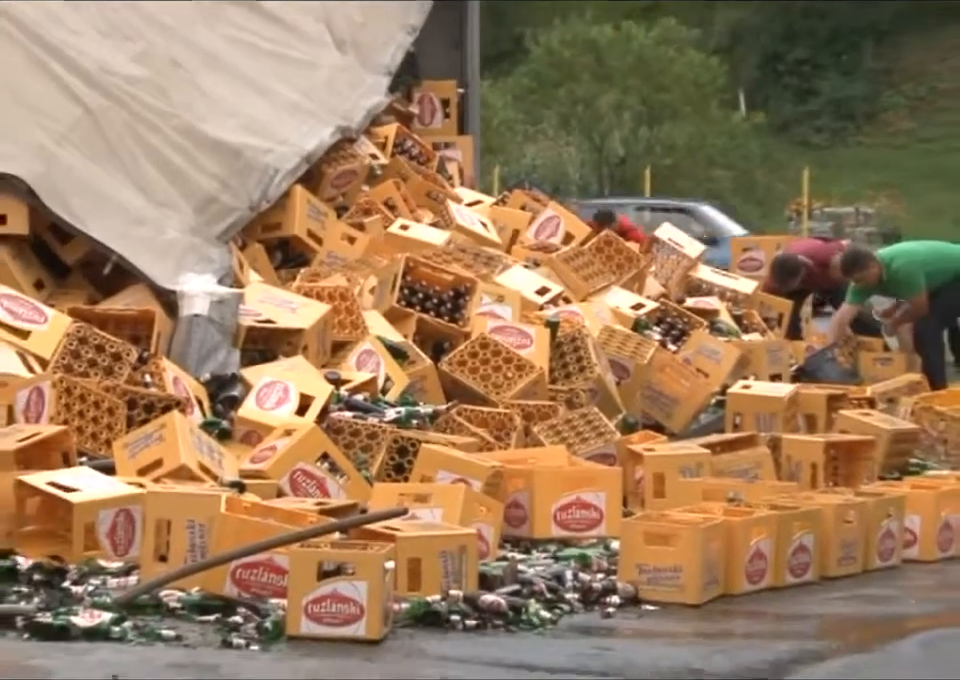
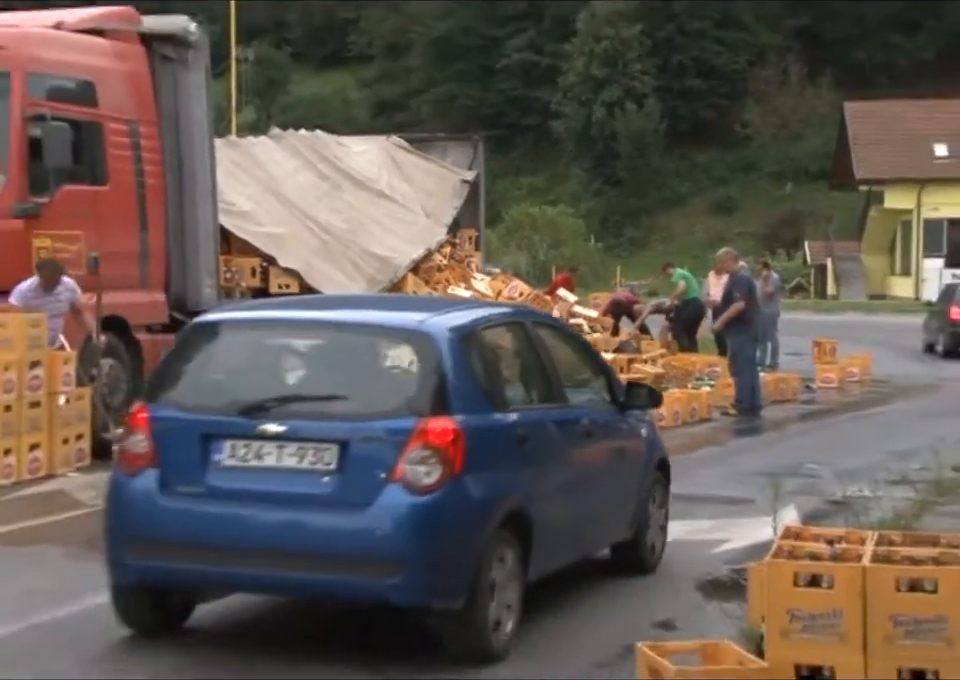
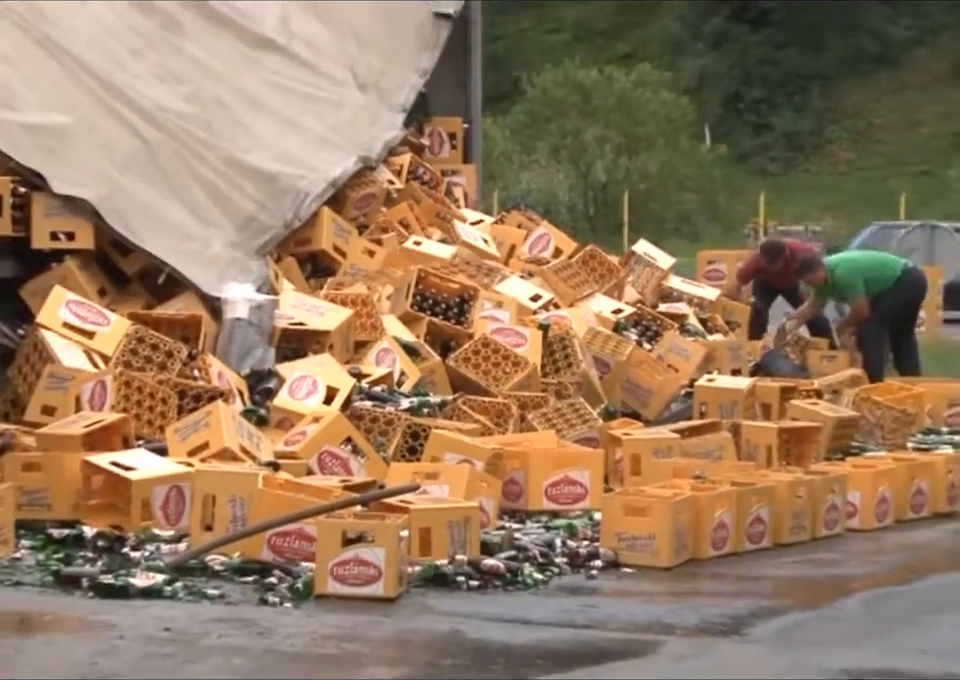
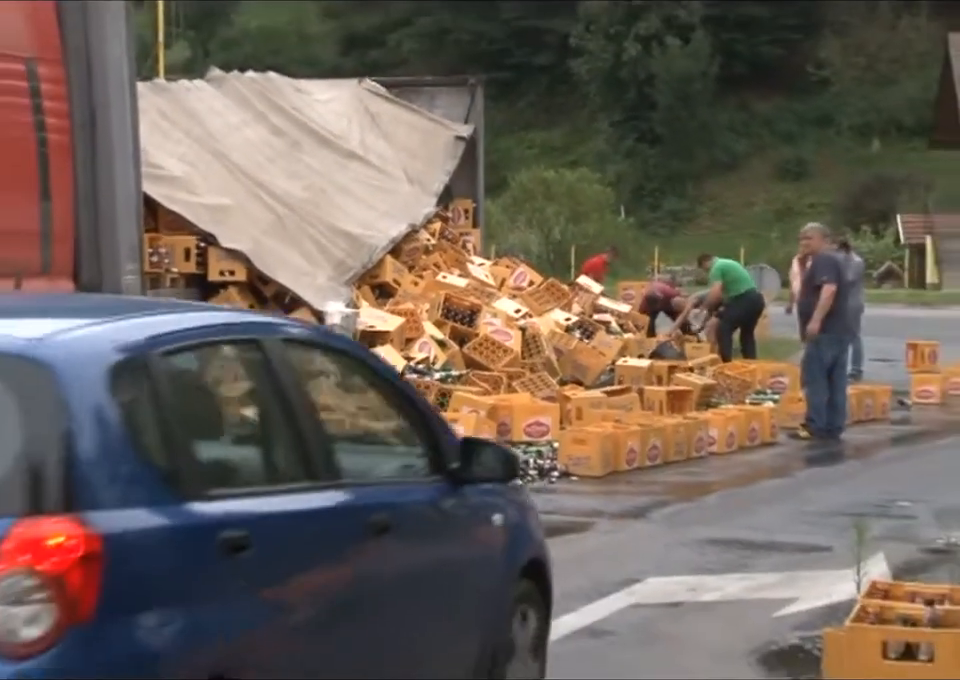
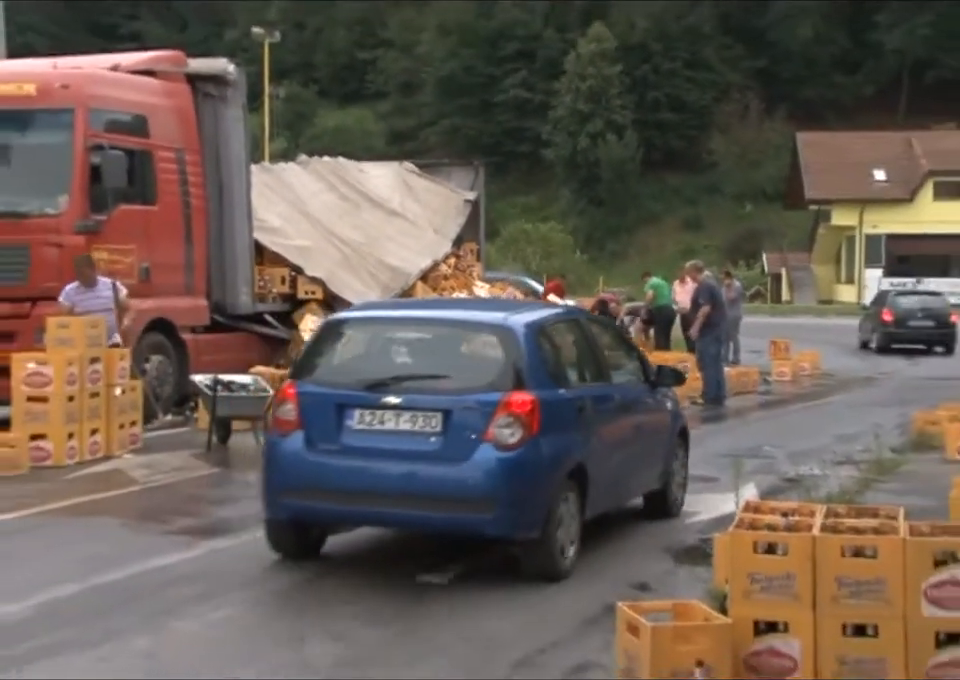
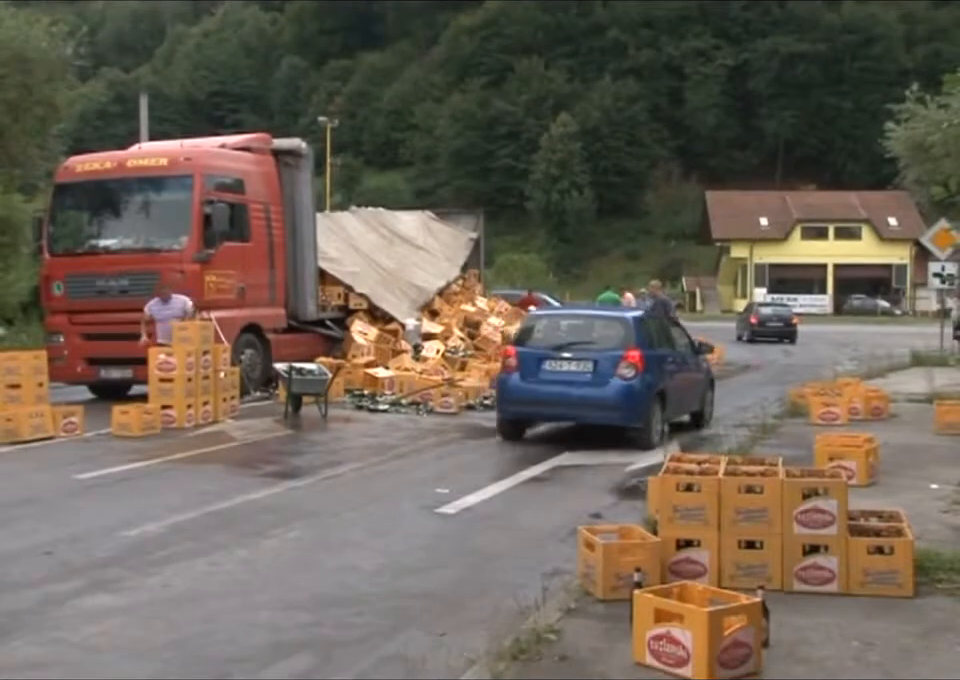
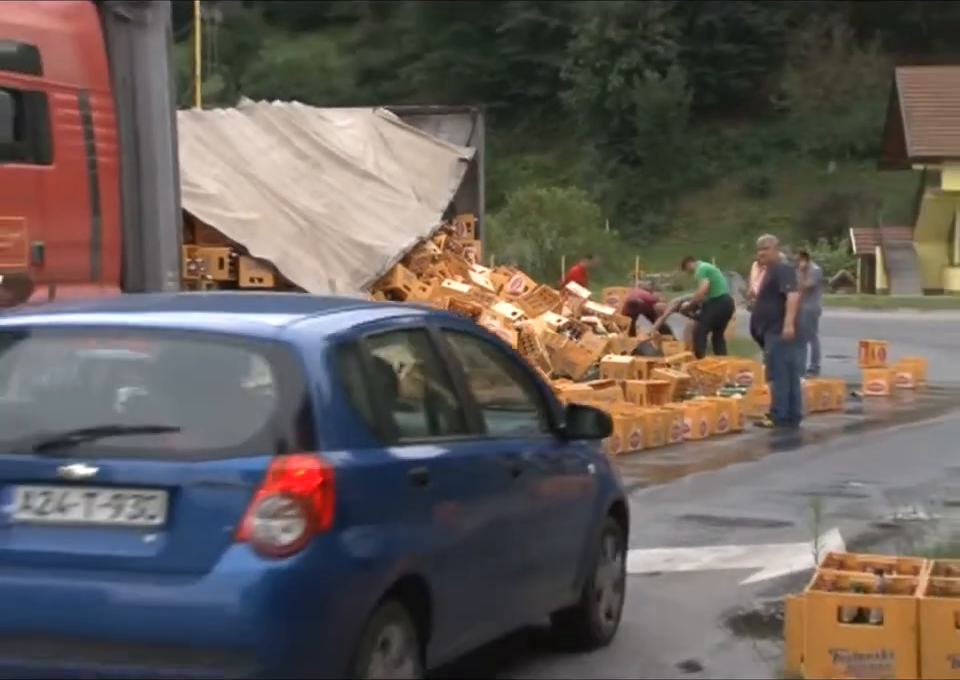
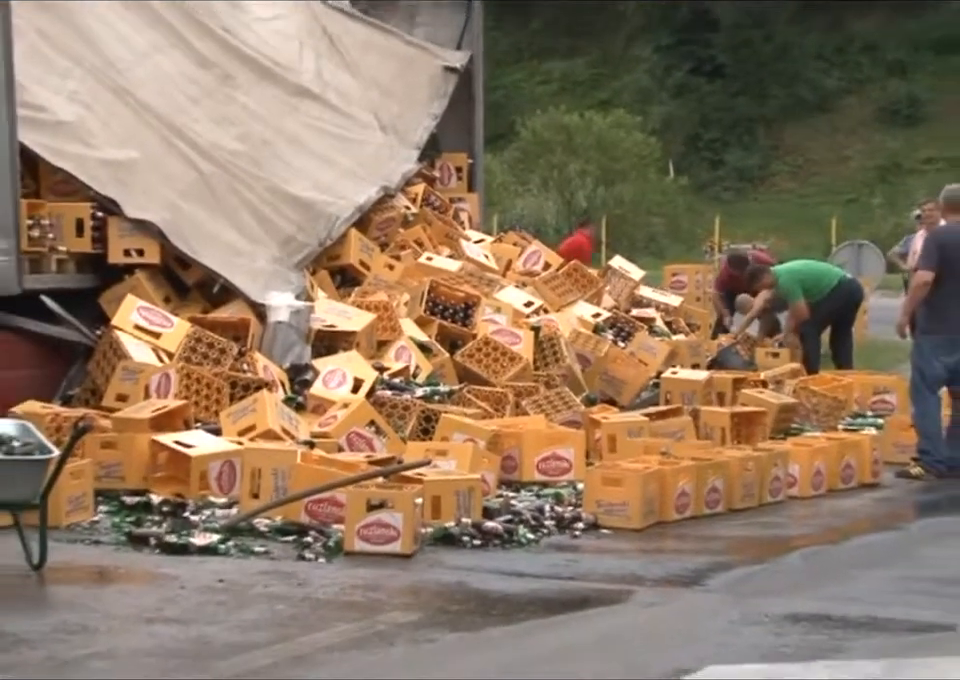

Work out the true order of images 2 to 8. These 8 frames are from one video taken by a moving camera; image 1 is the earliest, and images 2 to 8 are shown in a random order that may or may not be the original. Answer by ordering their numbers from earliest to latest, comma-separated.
3, 8, 4, 7, 2, 5, 6
